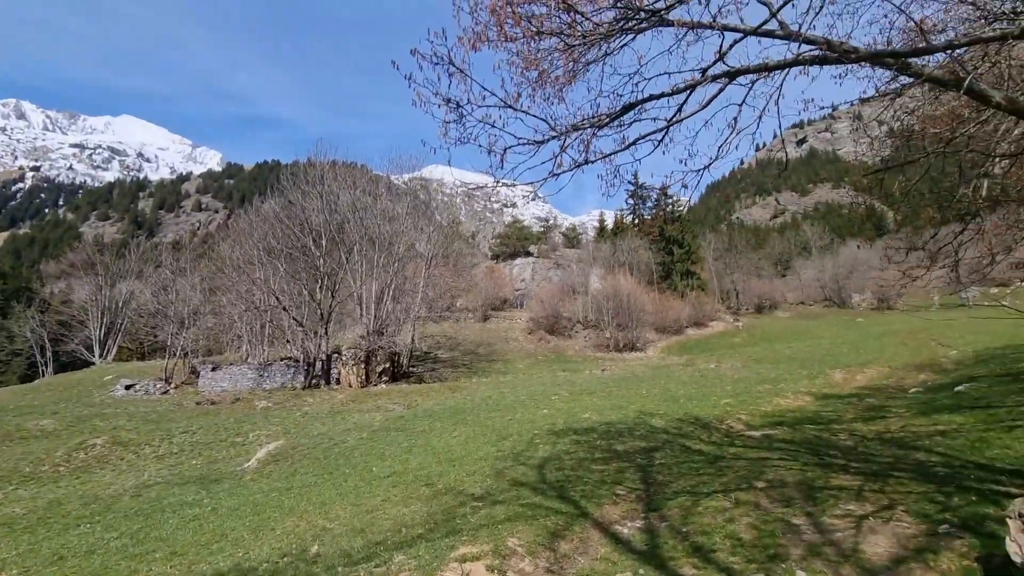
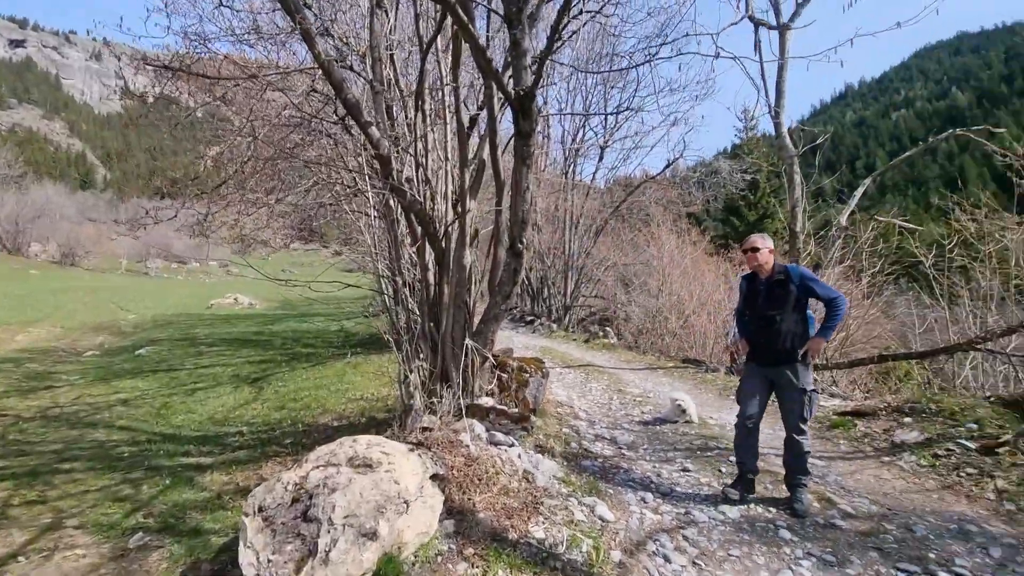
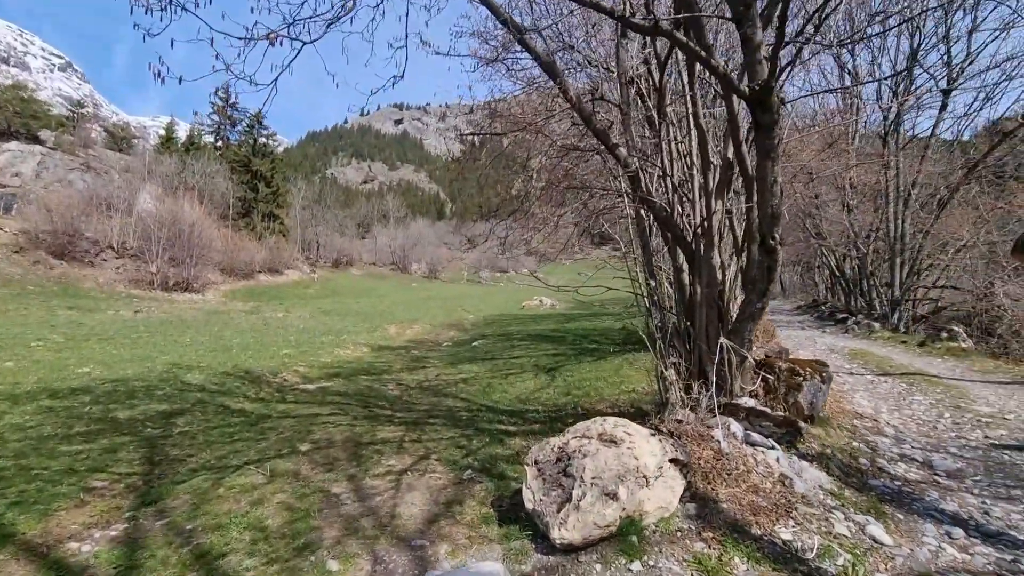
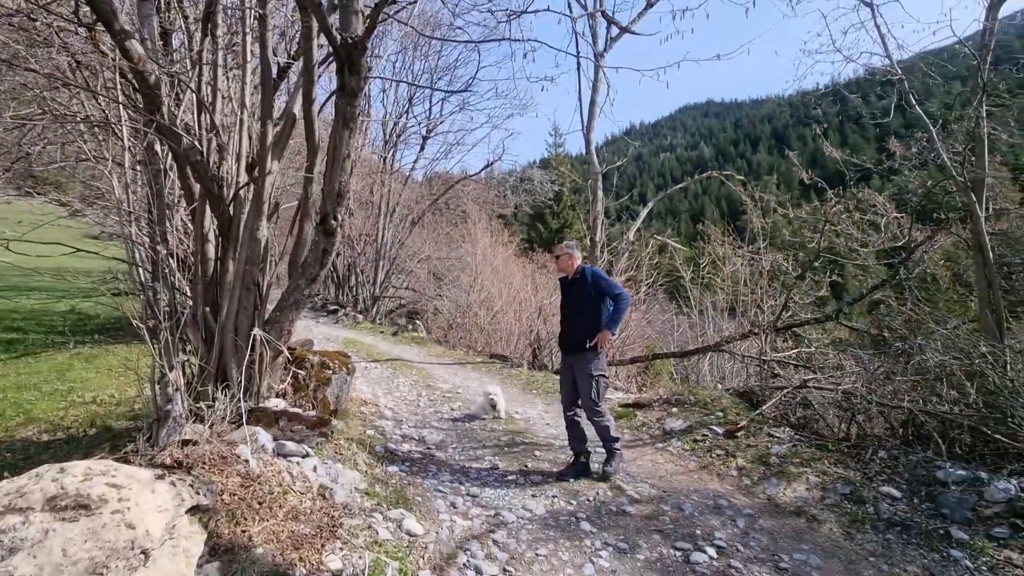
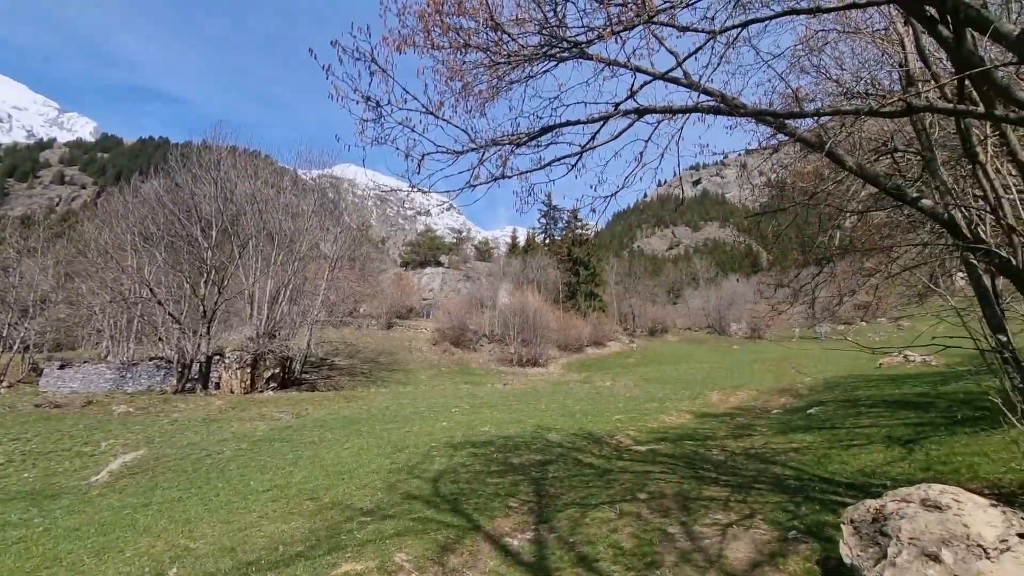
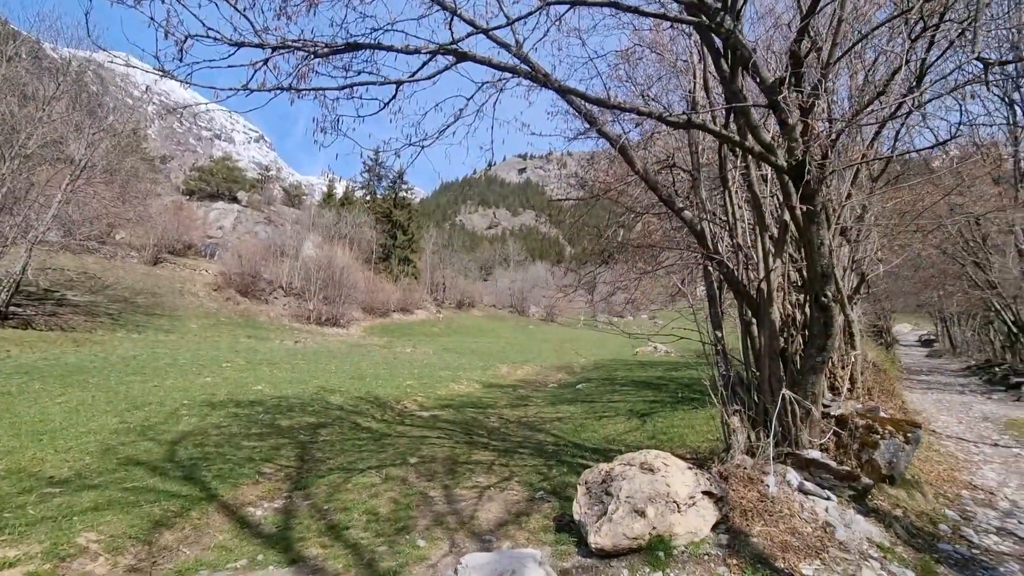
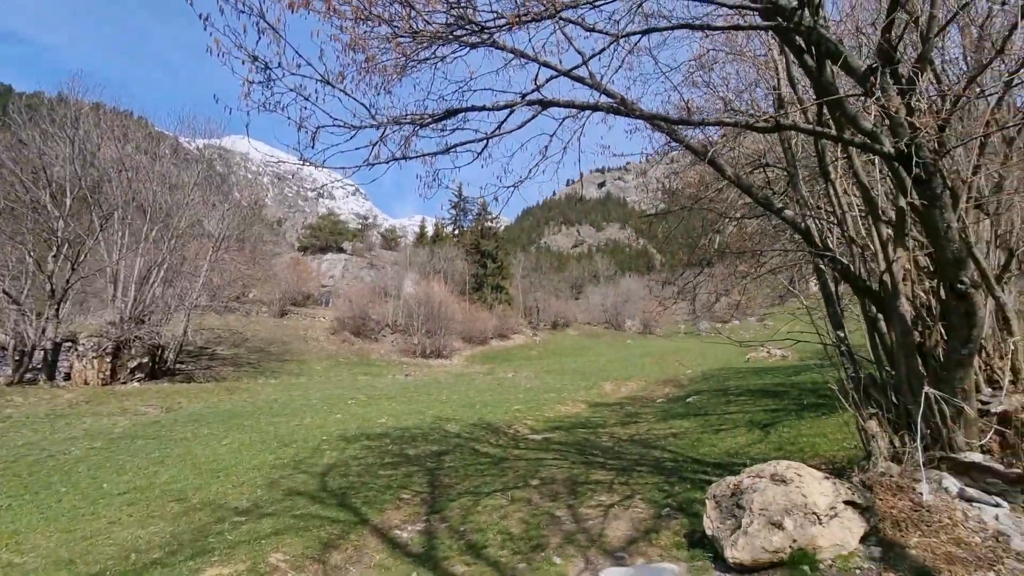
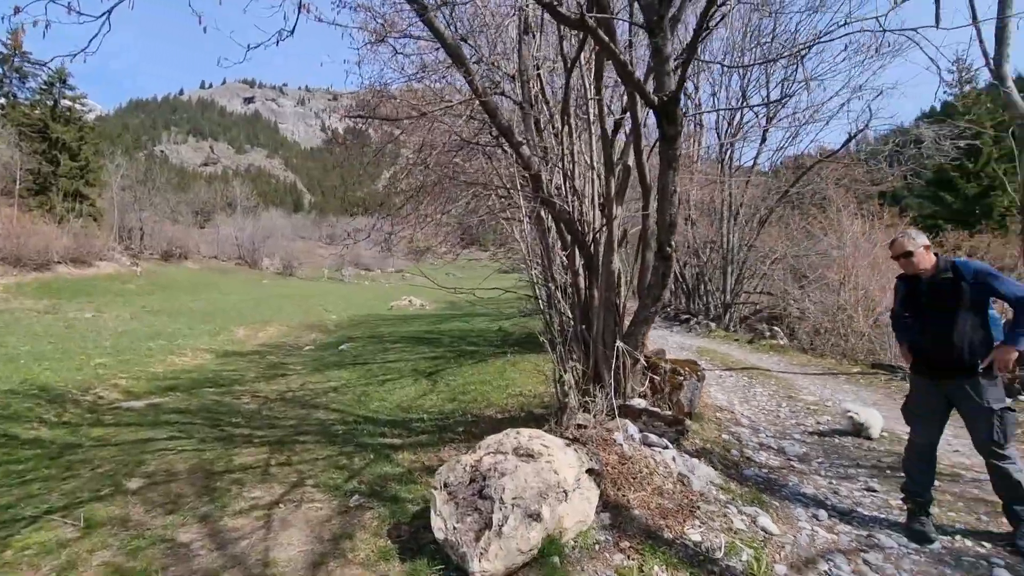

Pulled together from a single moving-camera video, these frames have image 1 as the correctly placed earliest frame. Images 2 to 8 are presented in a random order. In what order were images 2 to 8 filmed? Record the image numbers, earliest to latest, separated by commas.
5, 7, 6, 3, 8, 2, 4
